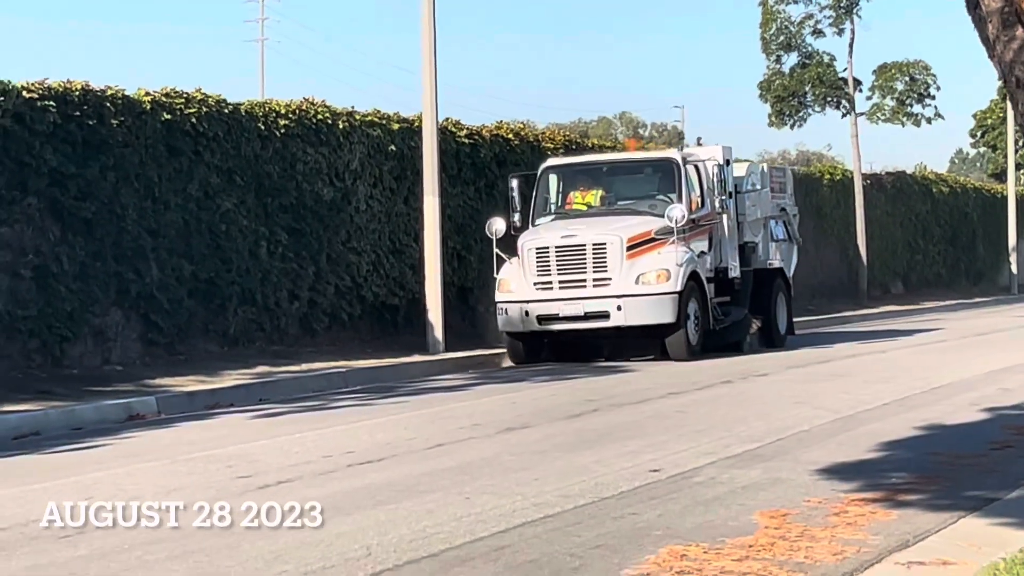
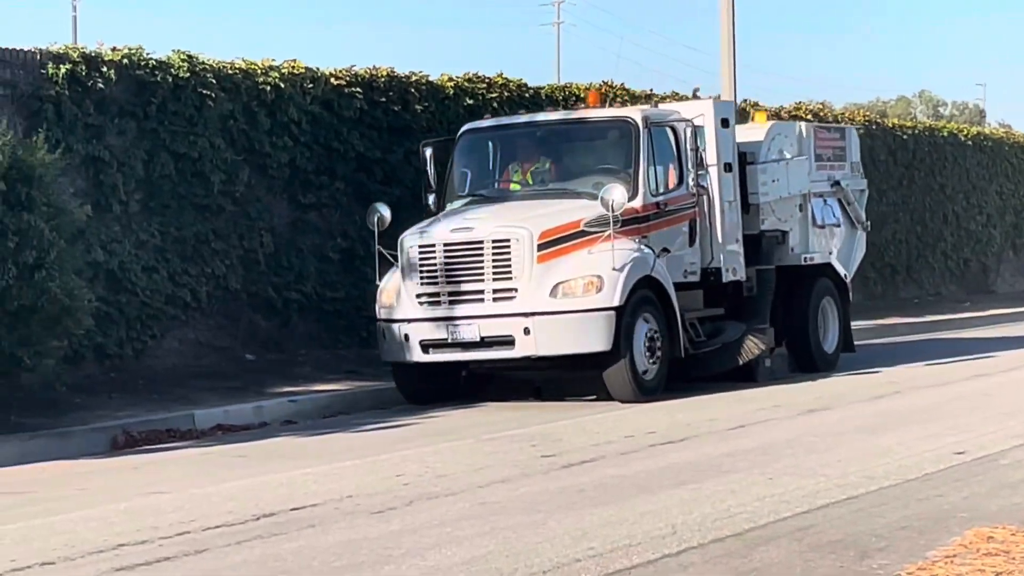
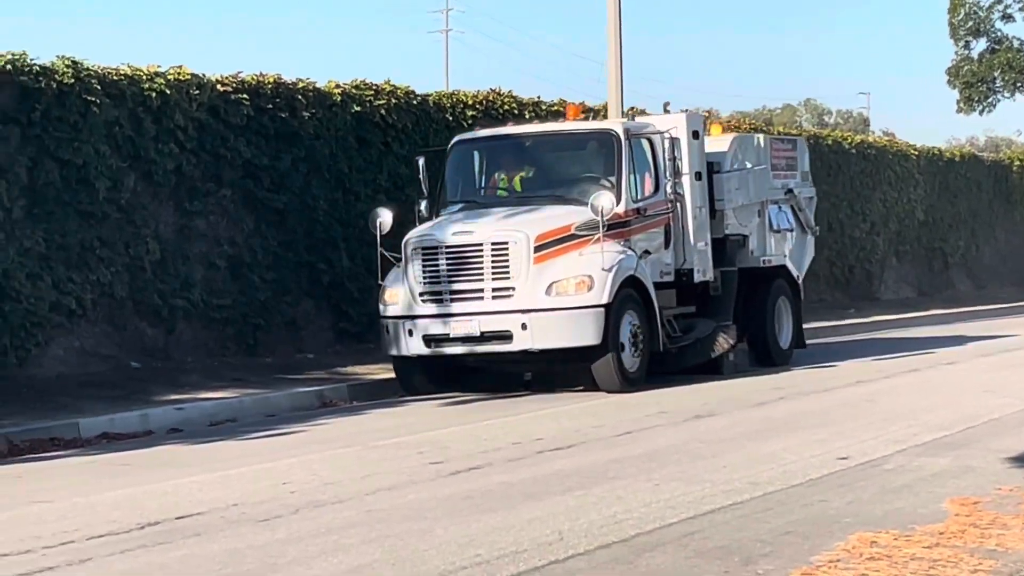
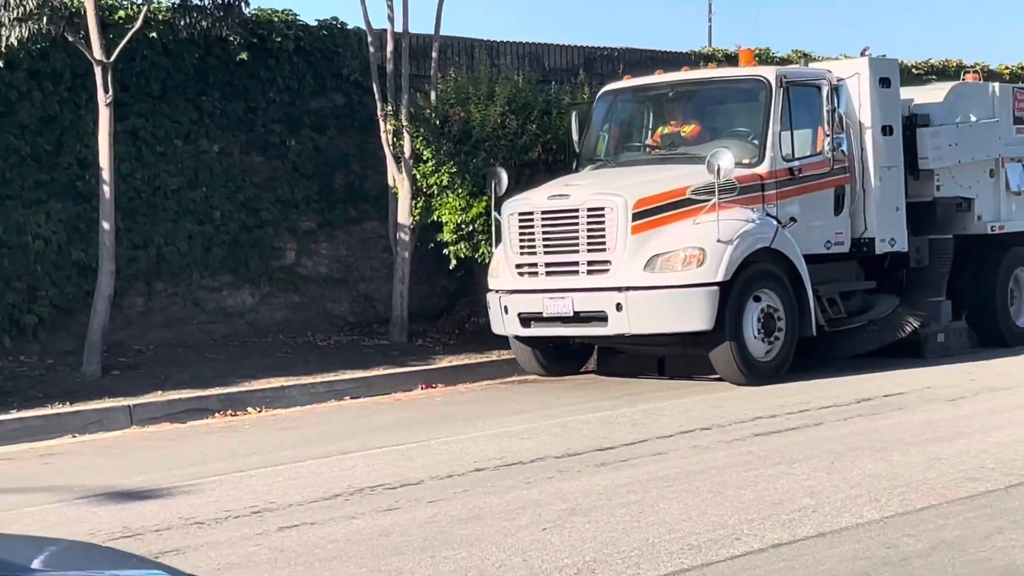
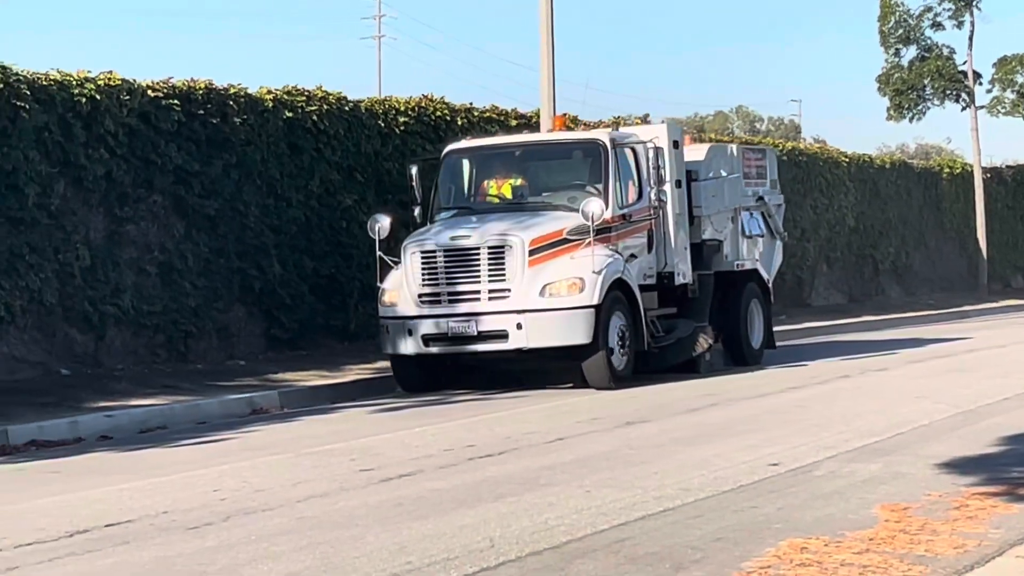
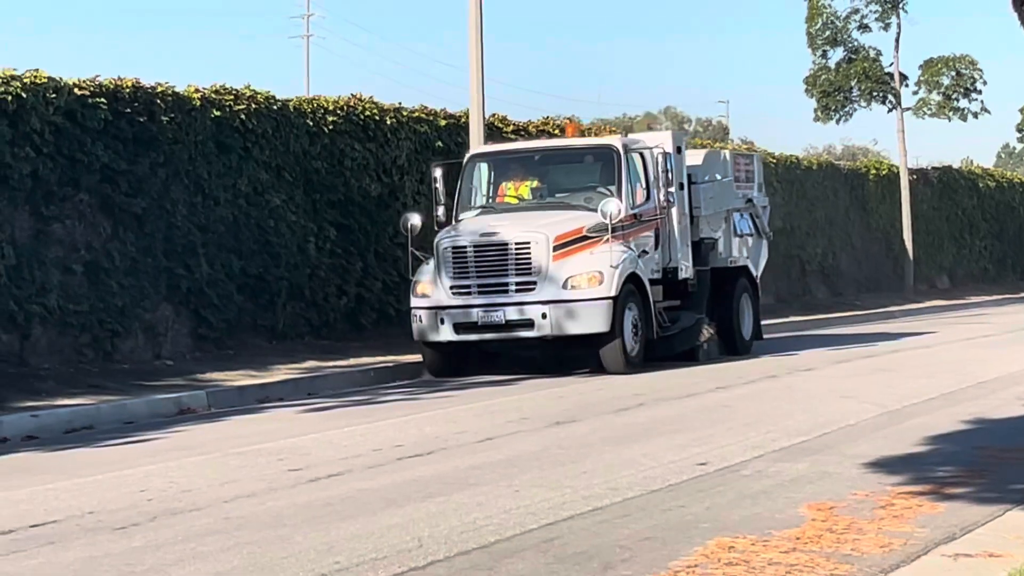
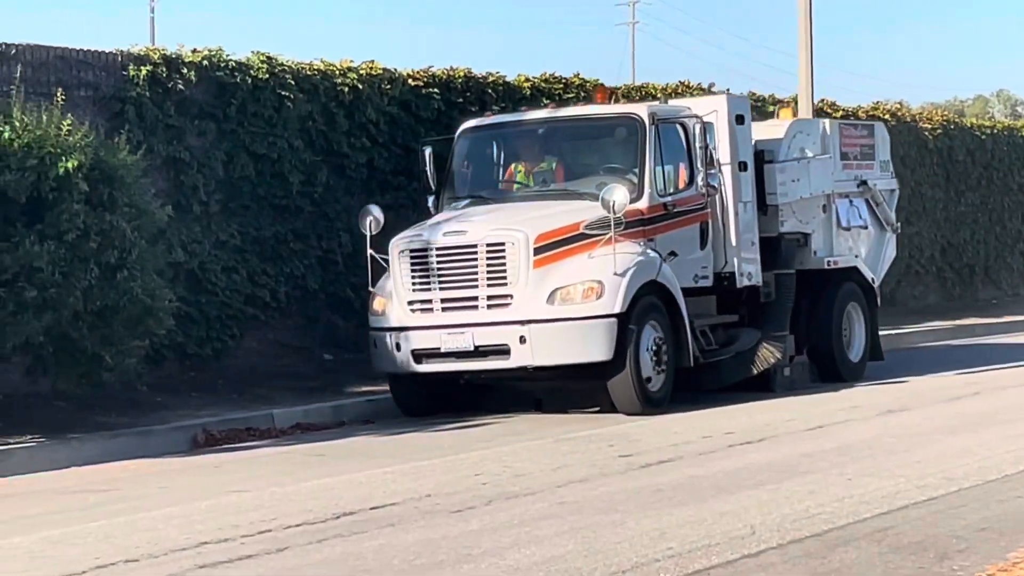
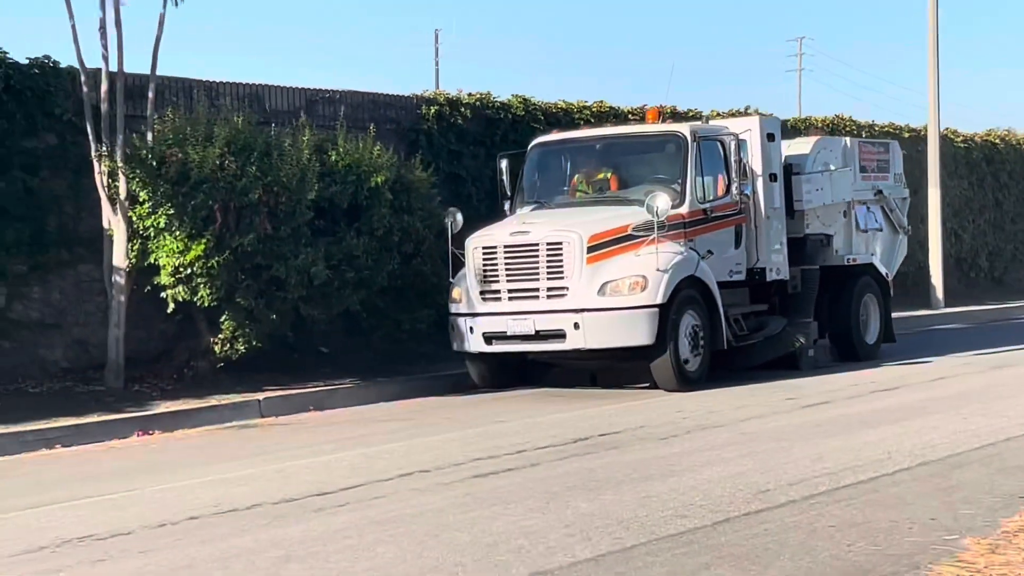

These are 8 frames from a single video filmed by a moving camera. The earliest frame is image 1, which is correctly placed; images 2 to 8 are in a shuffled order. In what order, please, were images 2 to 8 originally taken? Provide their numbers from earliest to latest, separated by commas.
6, 5, 3, 2, 7, 8, 4
